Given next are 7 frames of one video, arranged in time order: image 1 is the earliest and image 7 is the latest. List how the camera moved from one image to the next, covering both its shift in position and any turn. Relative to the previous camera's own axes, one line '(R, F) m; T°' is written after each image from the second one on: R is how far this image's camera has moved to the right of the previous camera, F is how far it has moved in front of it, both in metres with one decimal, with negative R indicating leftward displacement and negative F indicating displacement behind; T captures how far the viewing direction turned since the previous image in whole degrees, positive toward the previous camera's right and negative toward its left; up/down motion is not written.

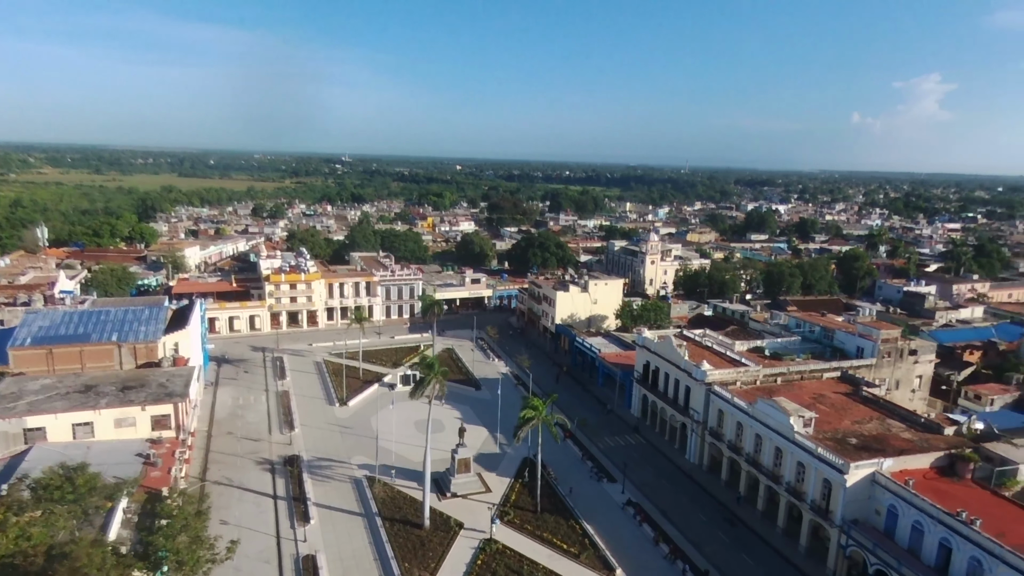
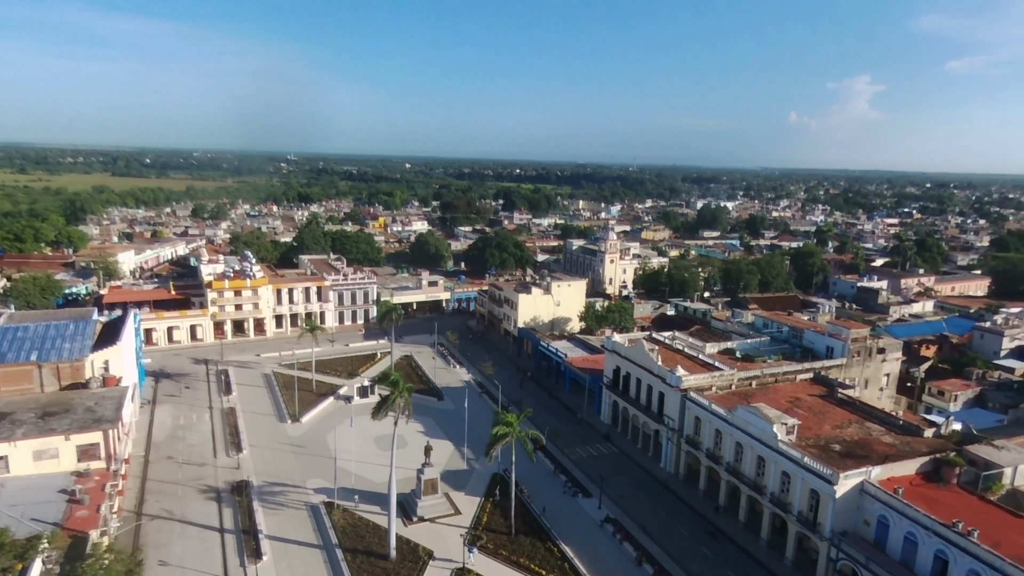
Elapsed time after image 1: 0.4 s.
(-0.7, +2.1) m; +4°
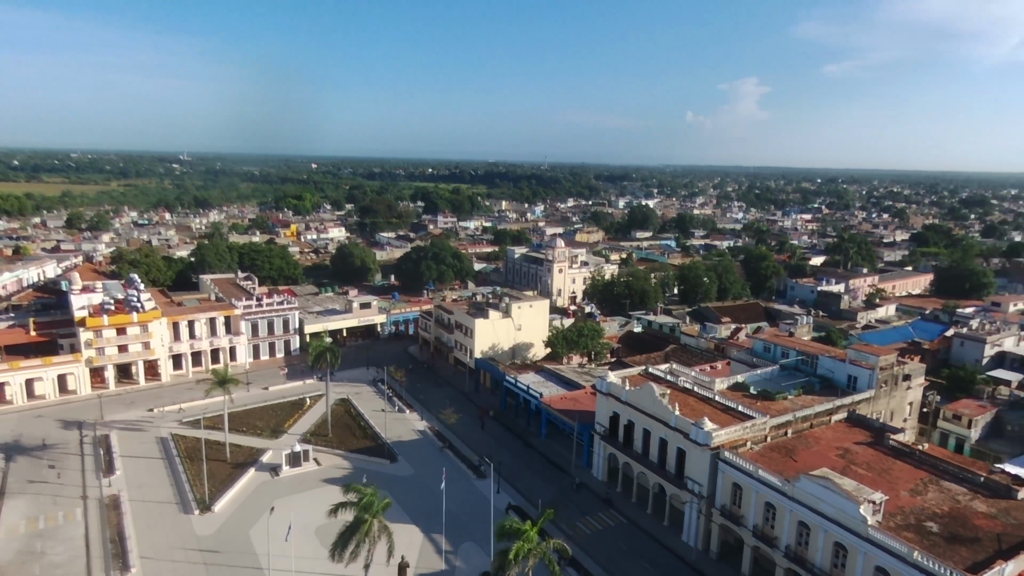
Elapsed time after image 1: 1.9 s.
(-2.9, +8.1) m; +8°
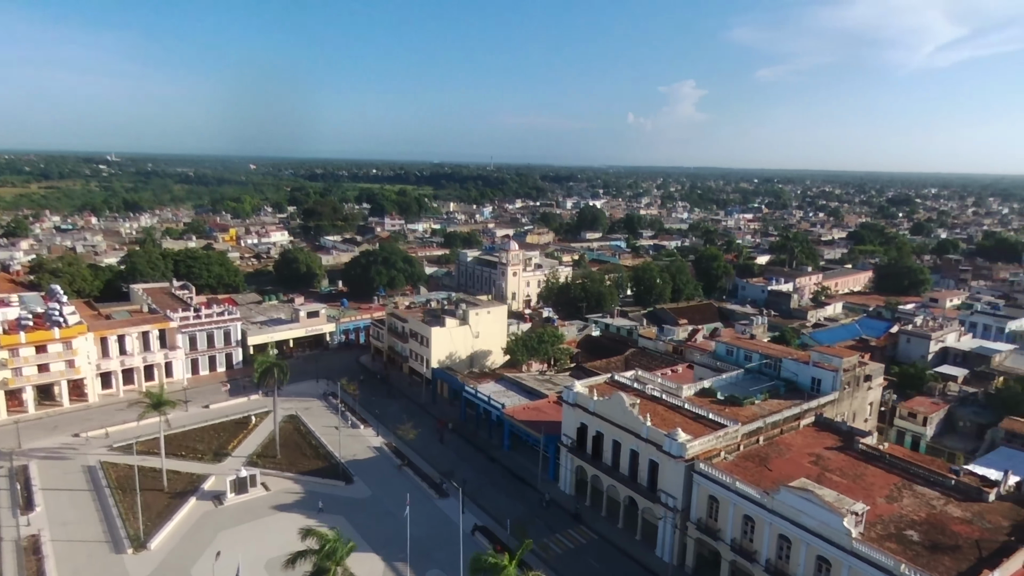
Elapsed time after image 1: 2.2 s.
(-0.7, +1.6) m; +5°
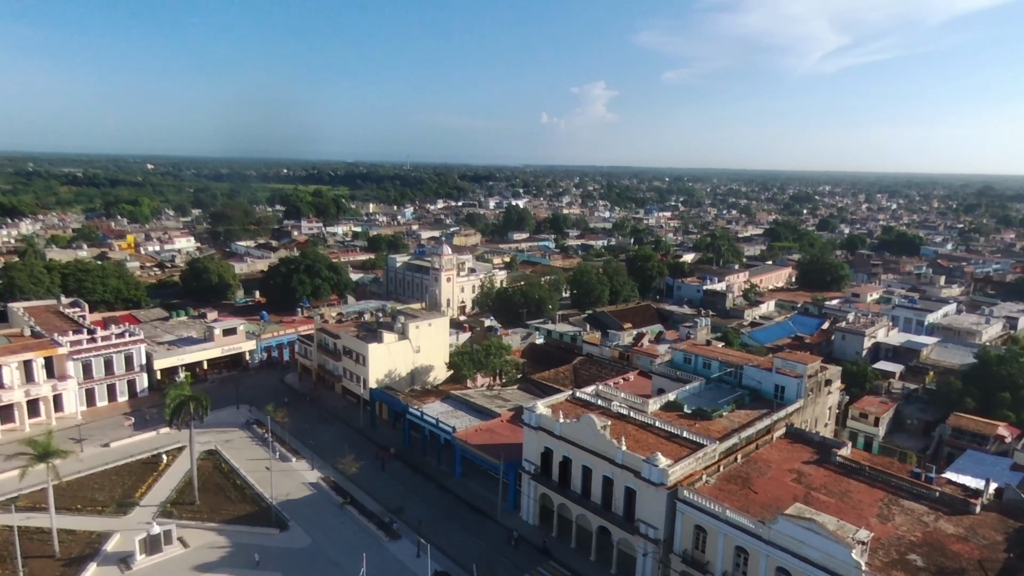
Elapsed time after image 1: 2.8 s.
(-1.6, +3.1) m; +7°
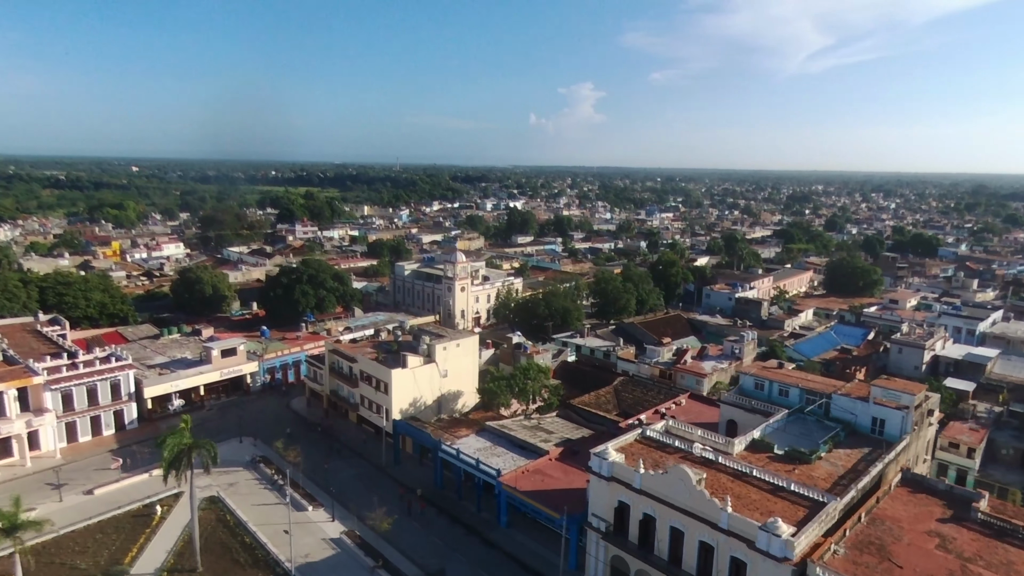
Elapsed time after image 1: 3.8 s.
(-3.0, +4.9) m; +1°
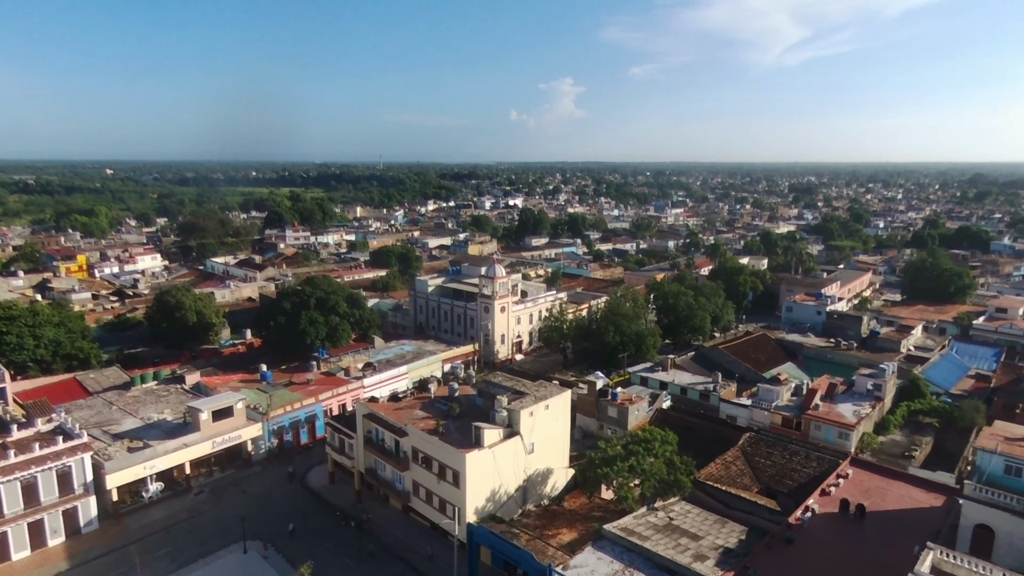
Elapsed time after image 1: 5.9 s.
(-5.4, +11.0) m; +1°
